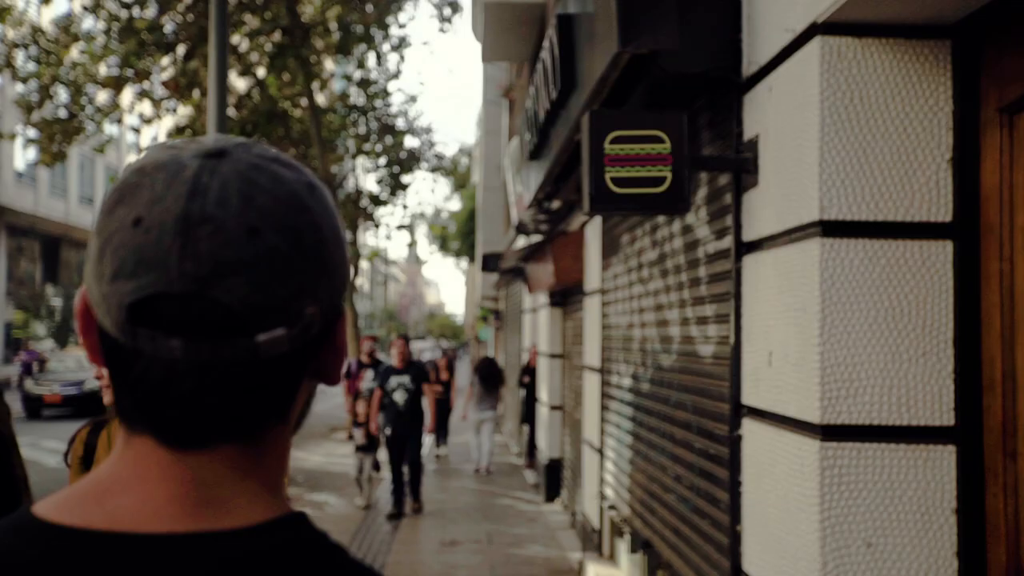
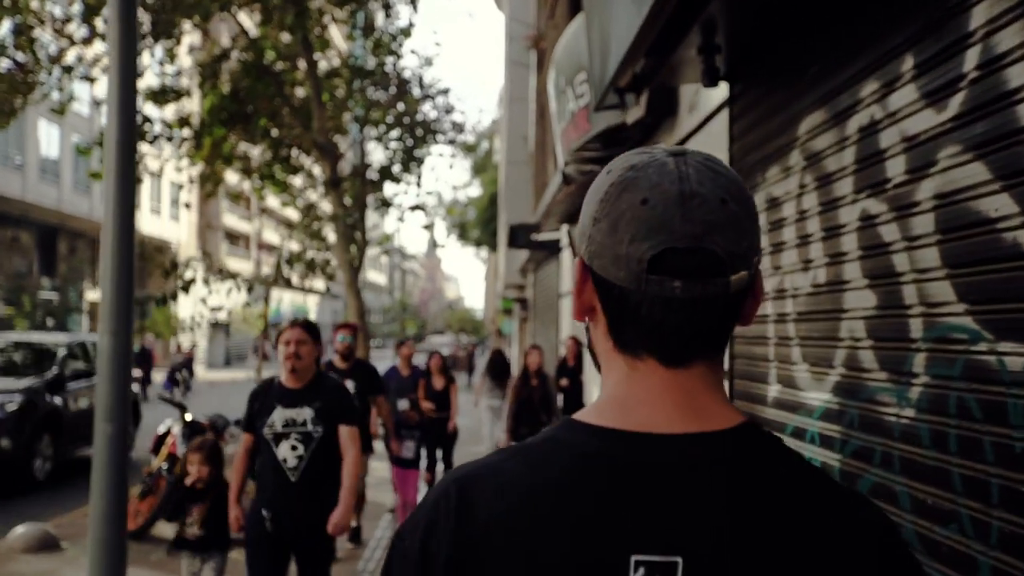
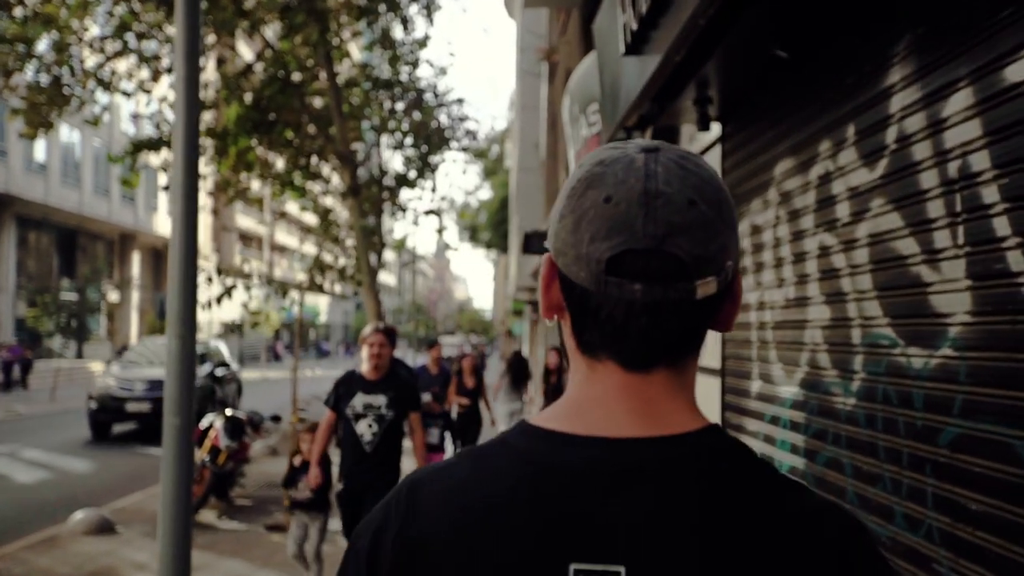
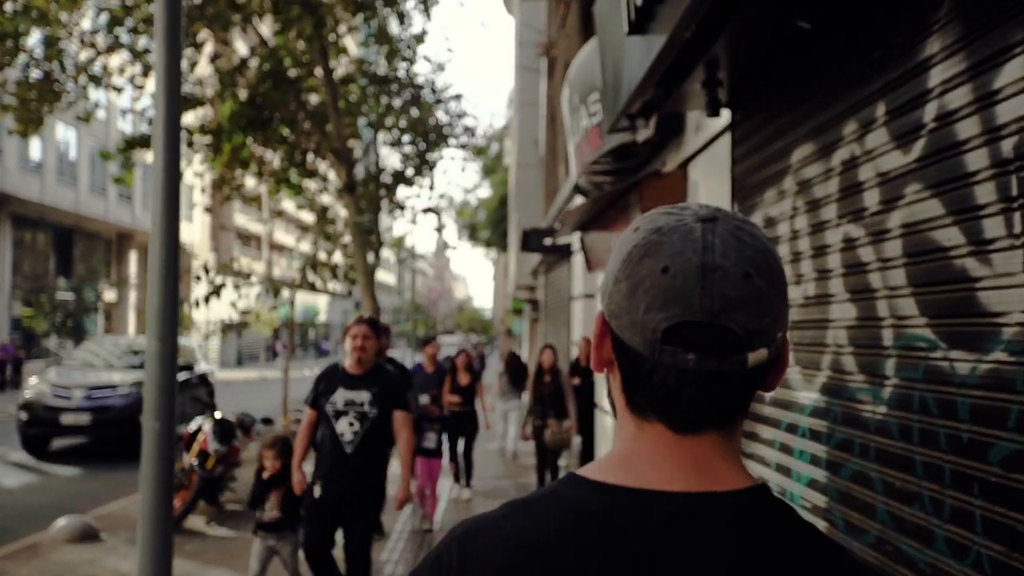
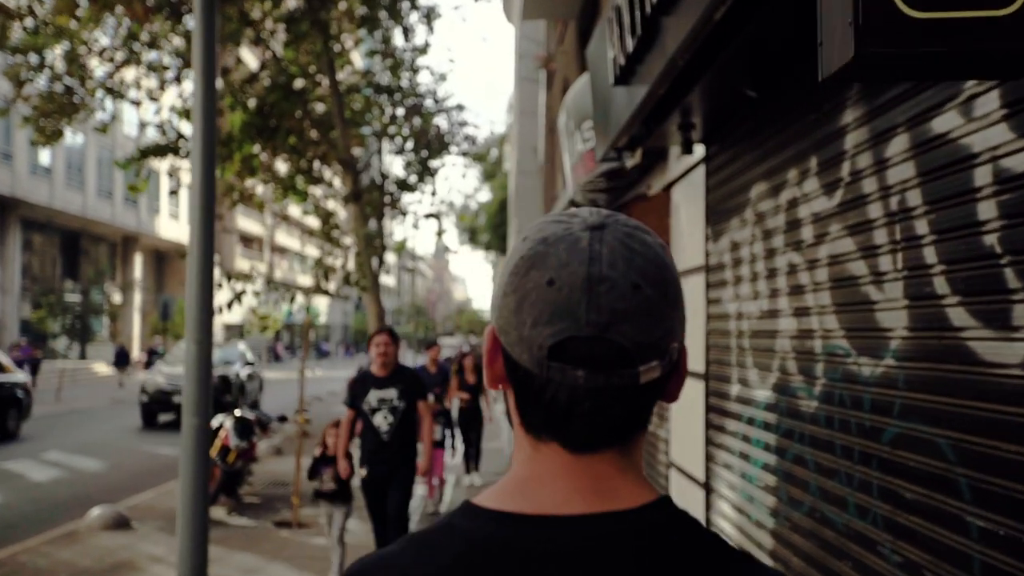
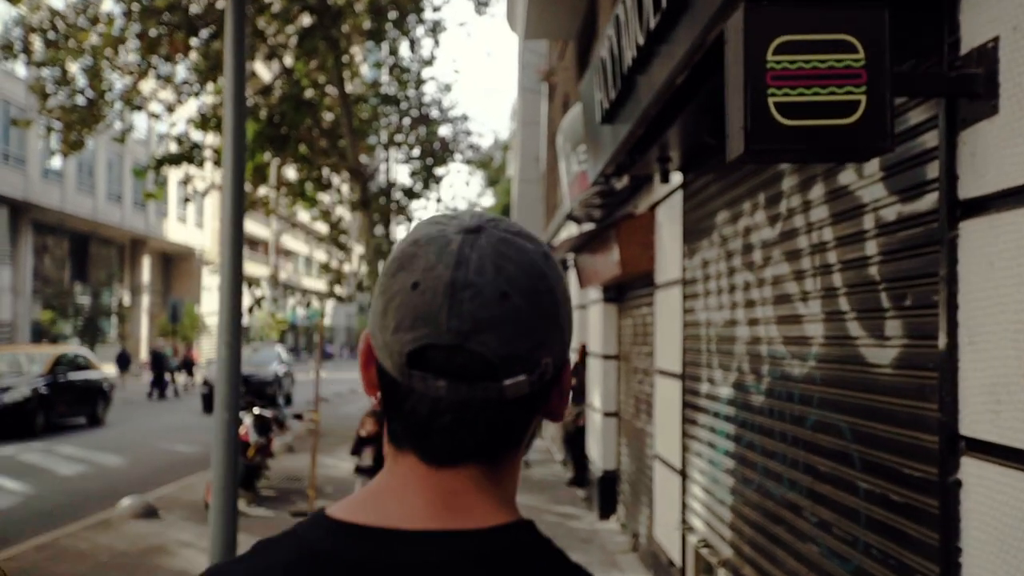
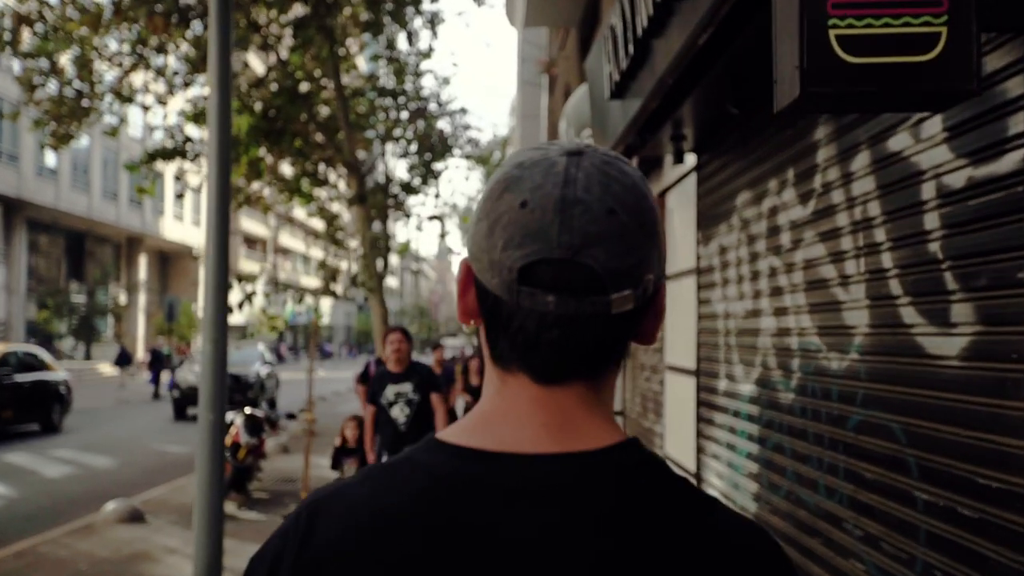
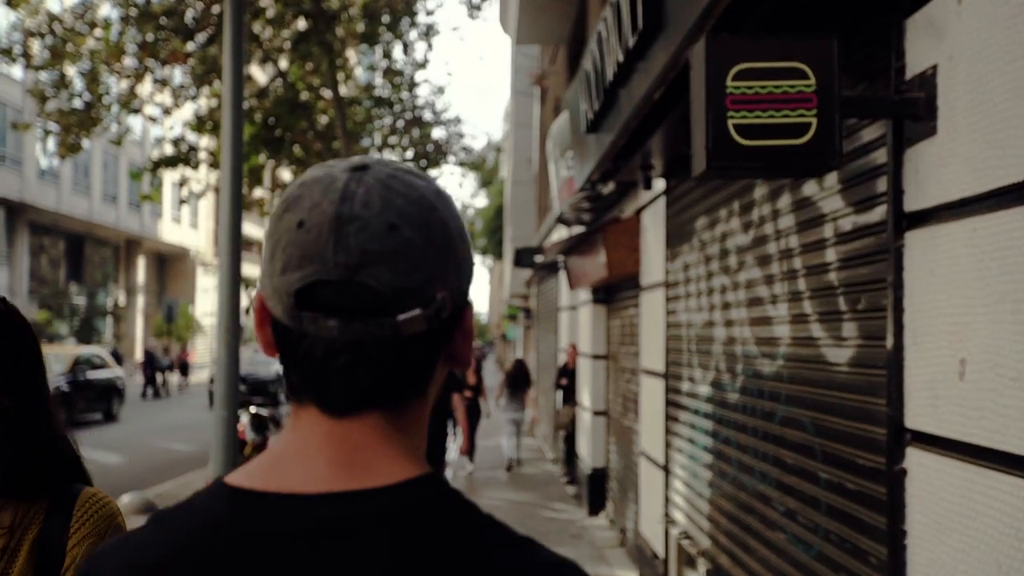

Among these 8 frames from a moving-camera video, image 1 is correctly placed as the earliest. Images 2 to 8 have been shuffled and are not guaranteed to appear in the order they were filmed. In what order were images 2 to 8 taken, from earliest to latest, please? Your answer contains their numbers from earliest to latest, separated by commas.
8, 6, 7, 5, 3, 4, 2
